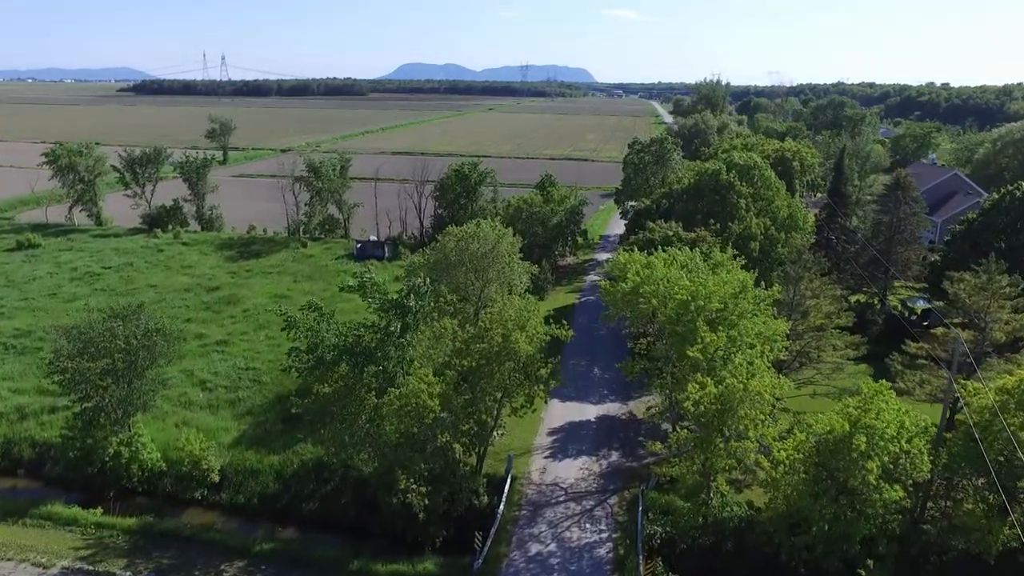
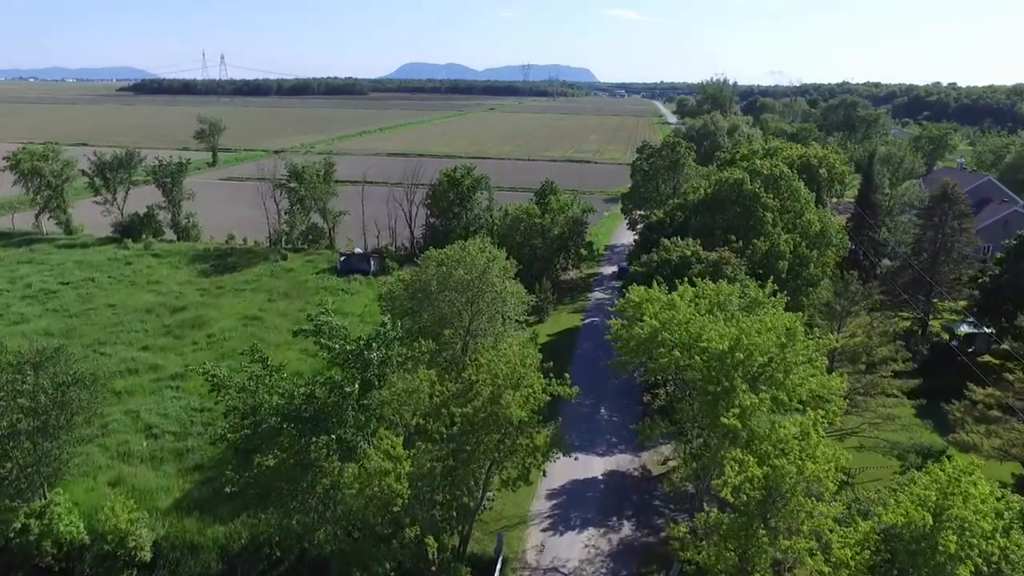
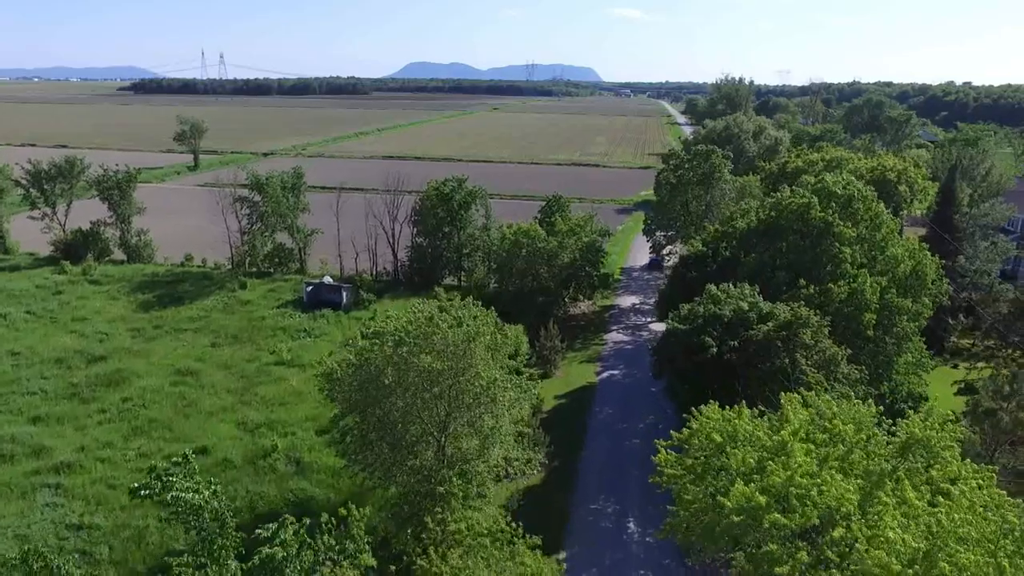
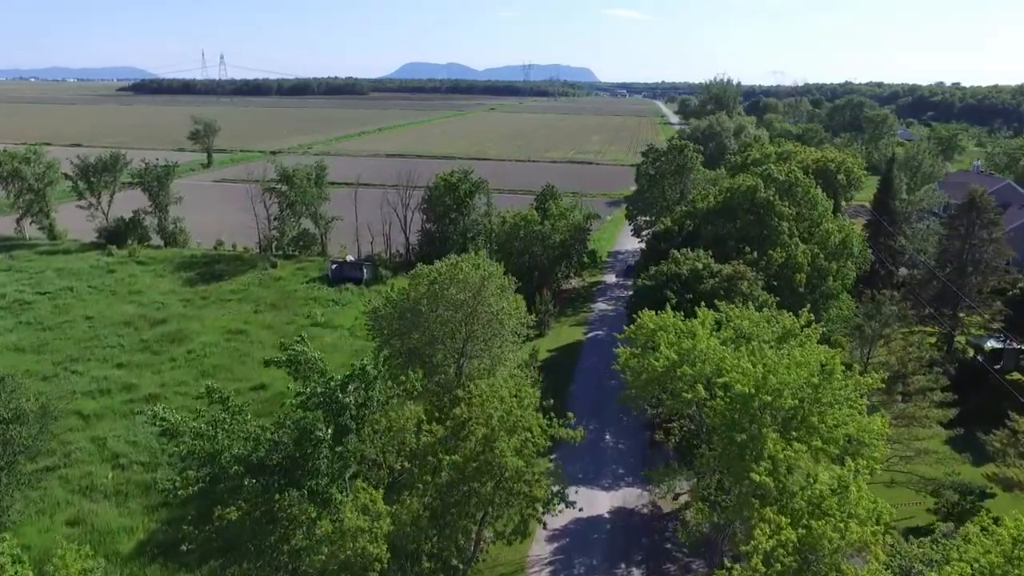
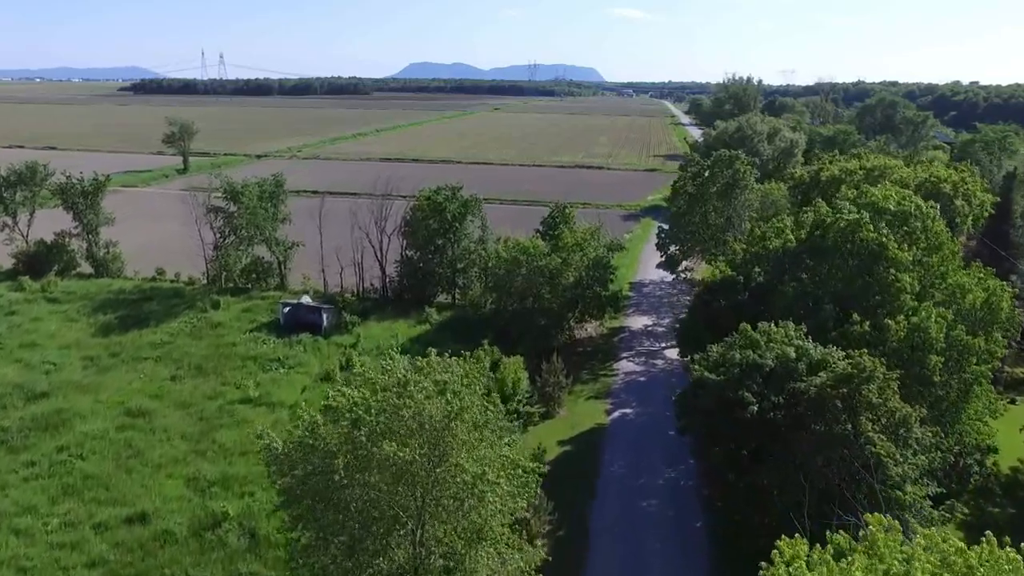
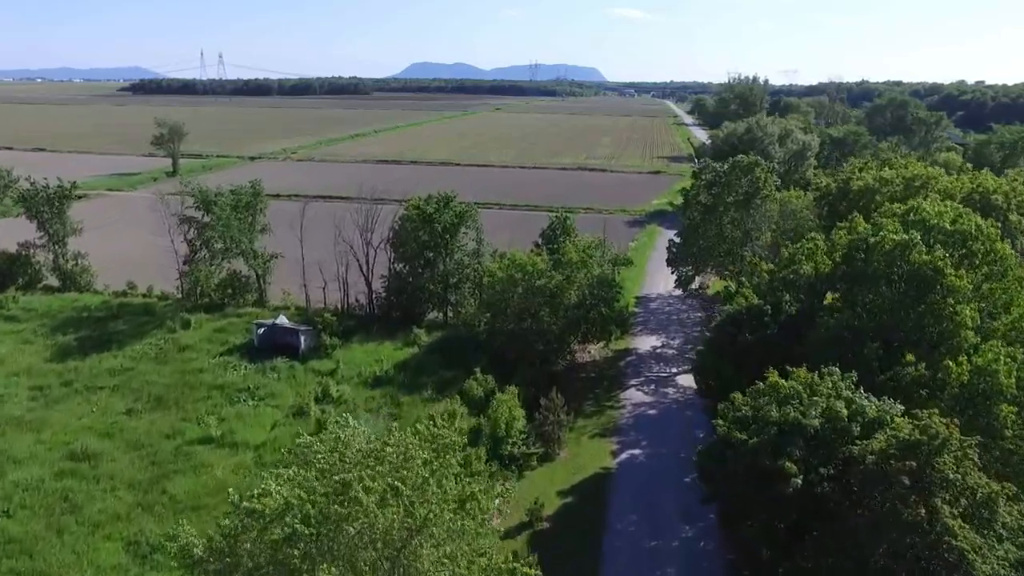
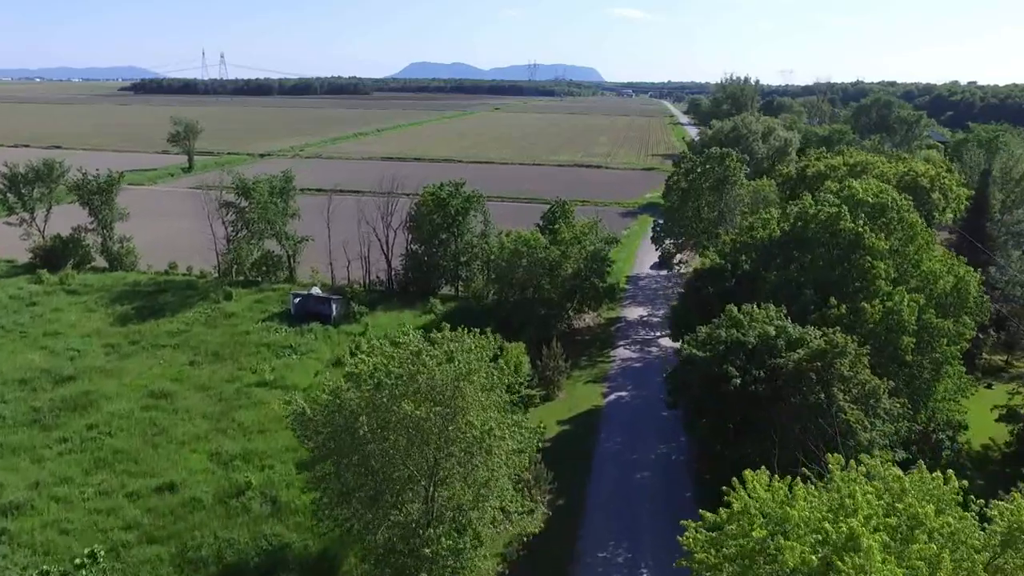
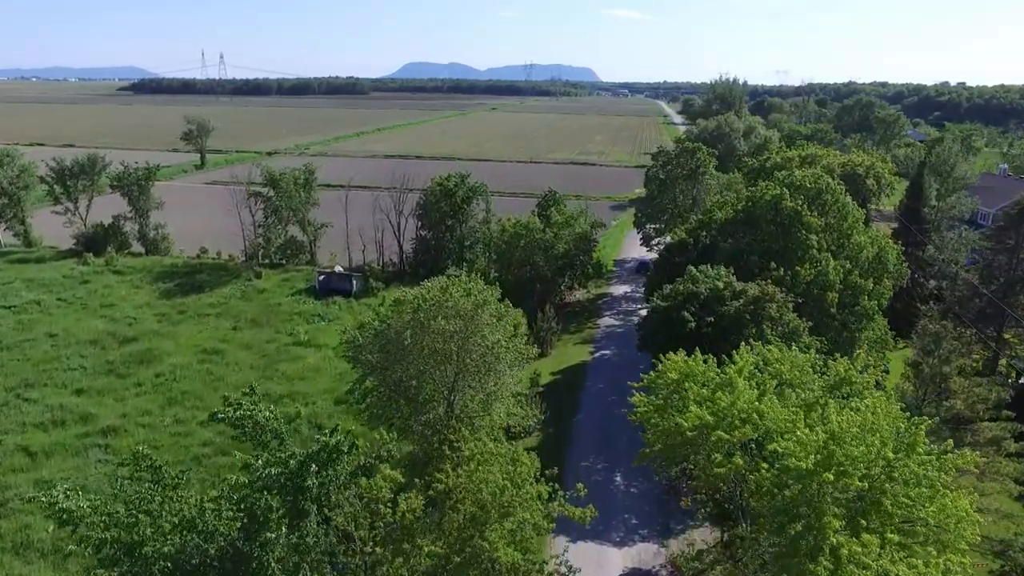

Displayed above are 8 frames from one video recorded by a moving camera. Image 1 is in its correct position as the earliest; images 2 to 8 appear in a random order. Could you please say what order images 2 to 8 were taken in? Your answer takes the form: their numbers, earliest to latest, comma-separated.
2, 4, 8, 3, 7, 5, 6
